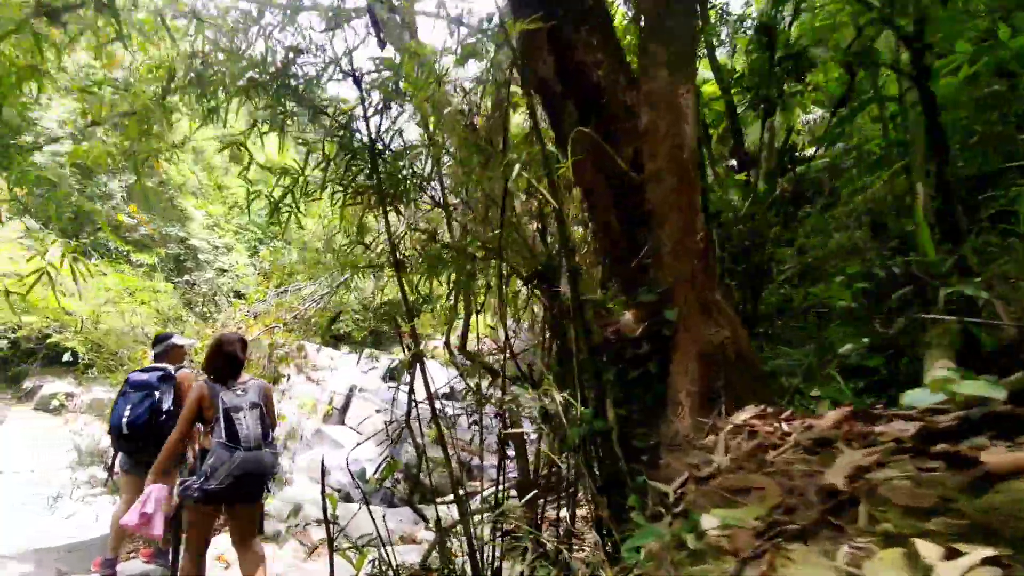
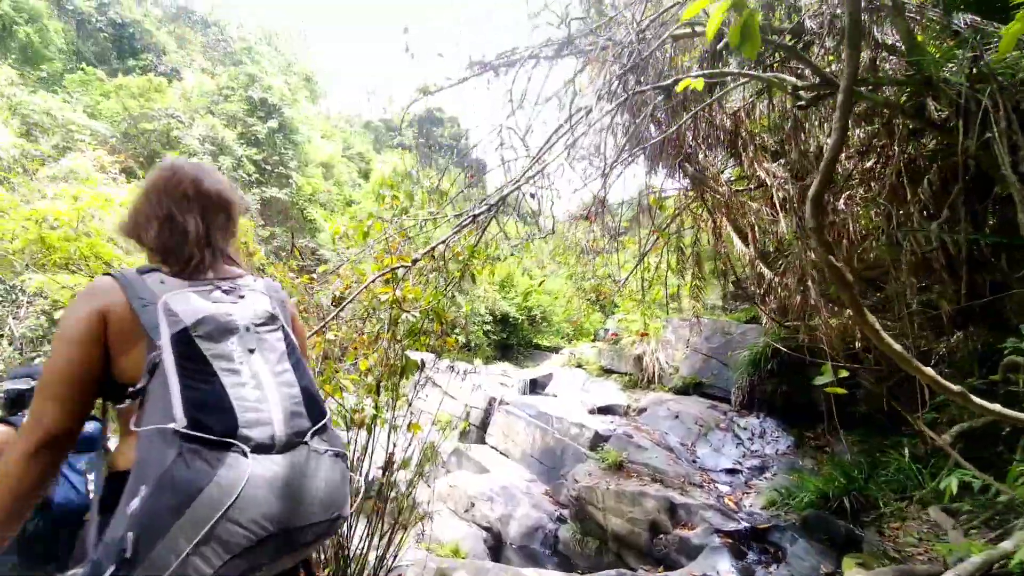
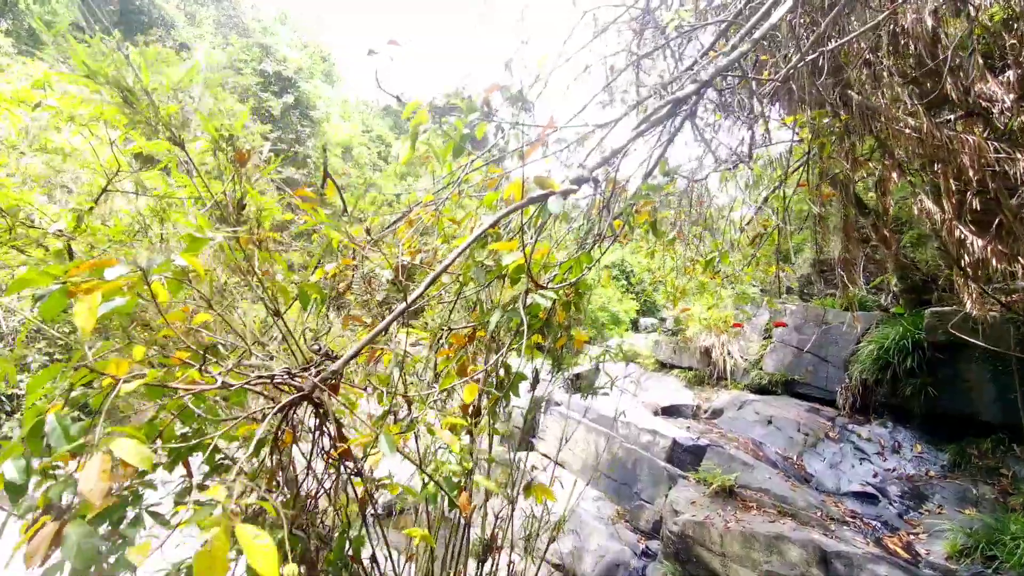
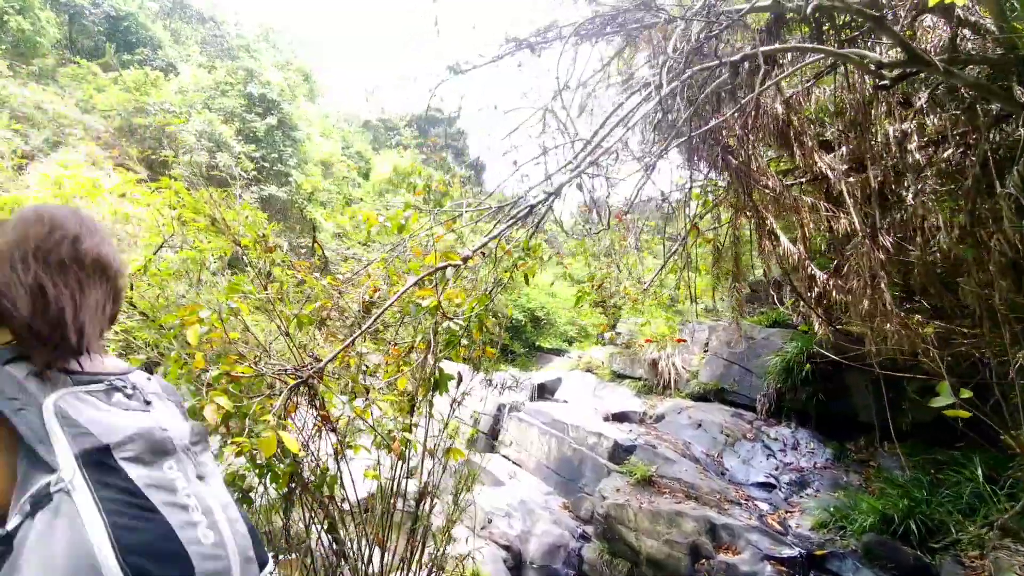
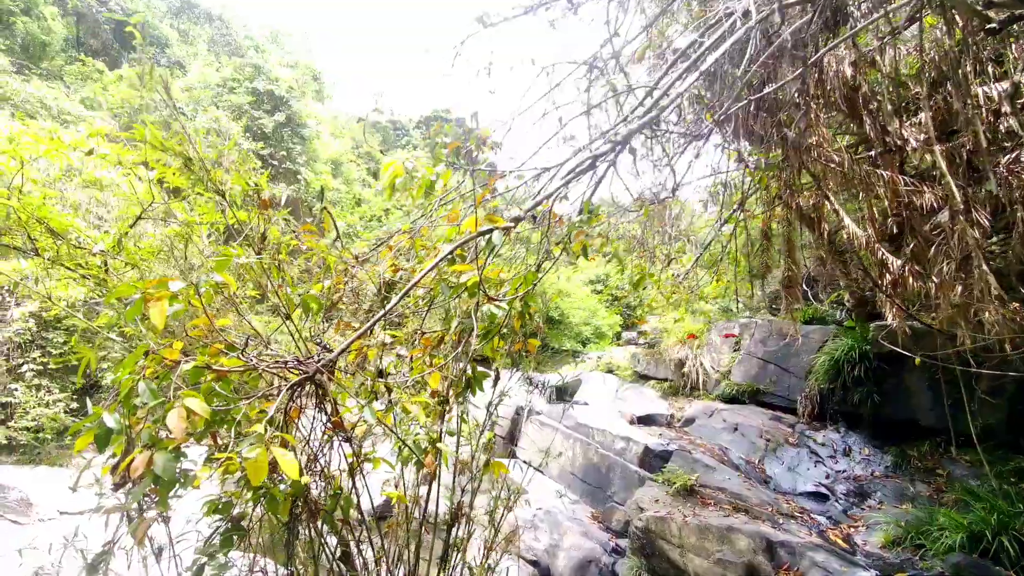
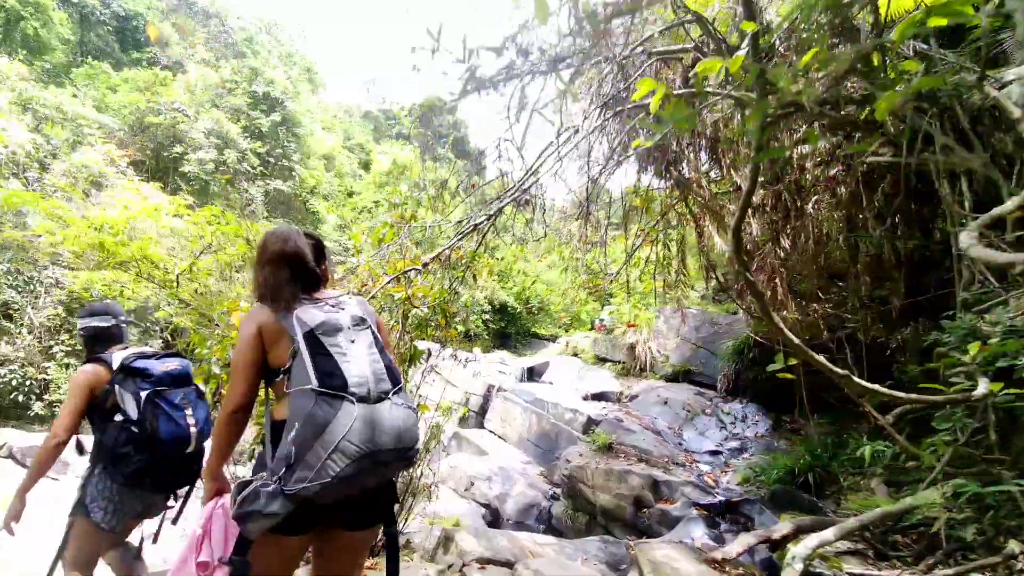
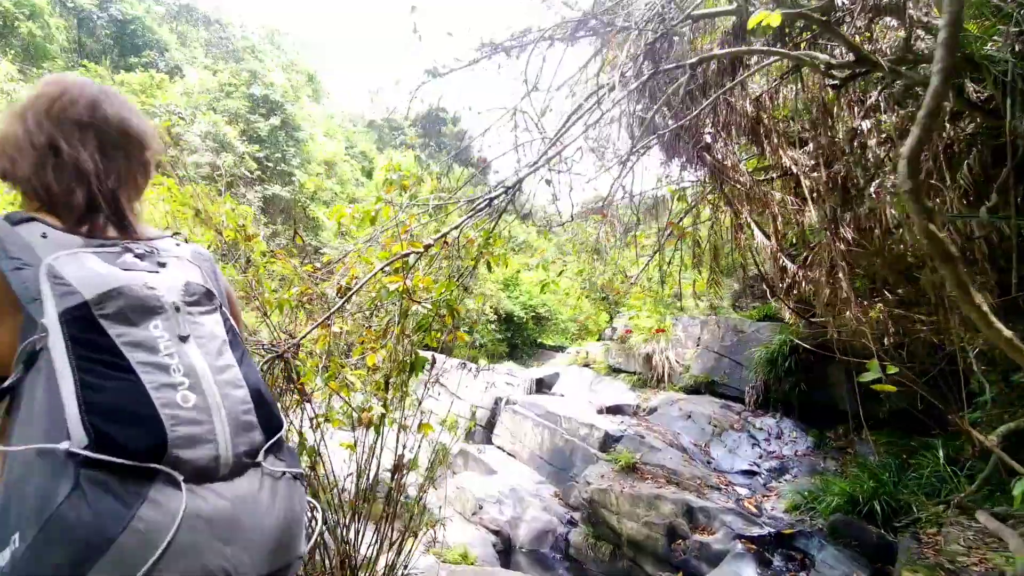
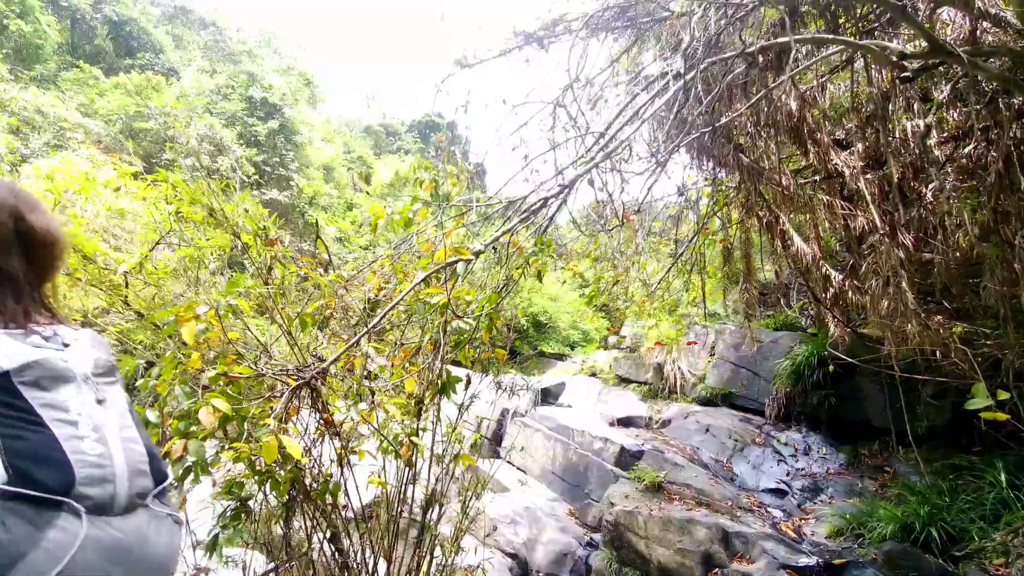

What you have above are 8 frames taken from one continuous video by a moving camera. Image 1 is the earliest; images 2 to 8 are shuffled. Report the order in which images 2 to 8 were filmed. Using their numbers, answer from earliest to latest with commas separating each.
6, 2, 7, 4, 8, 5, 3
